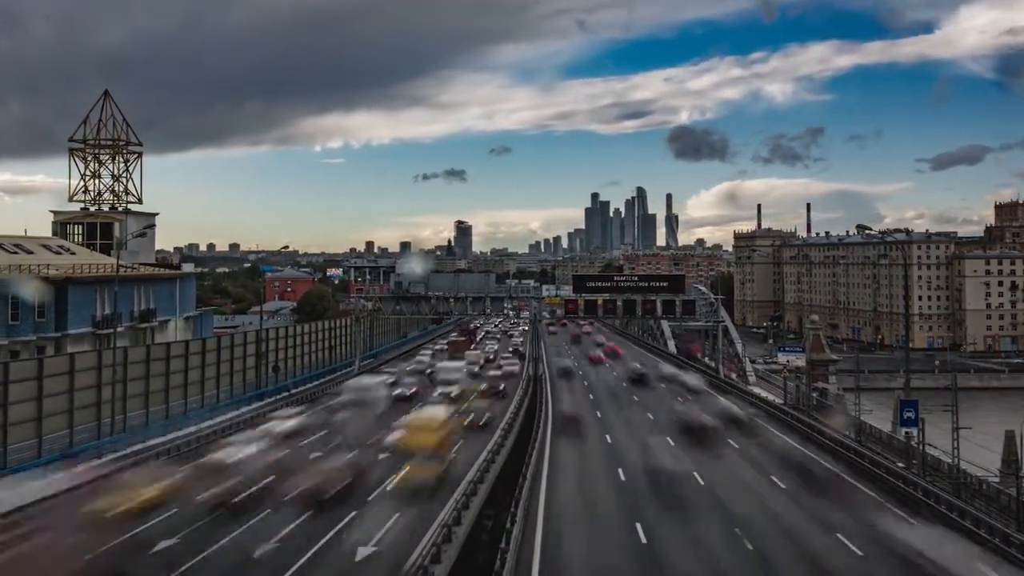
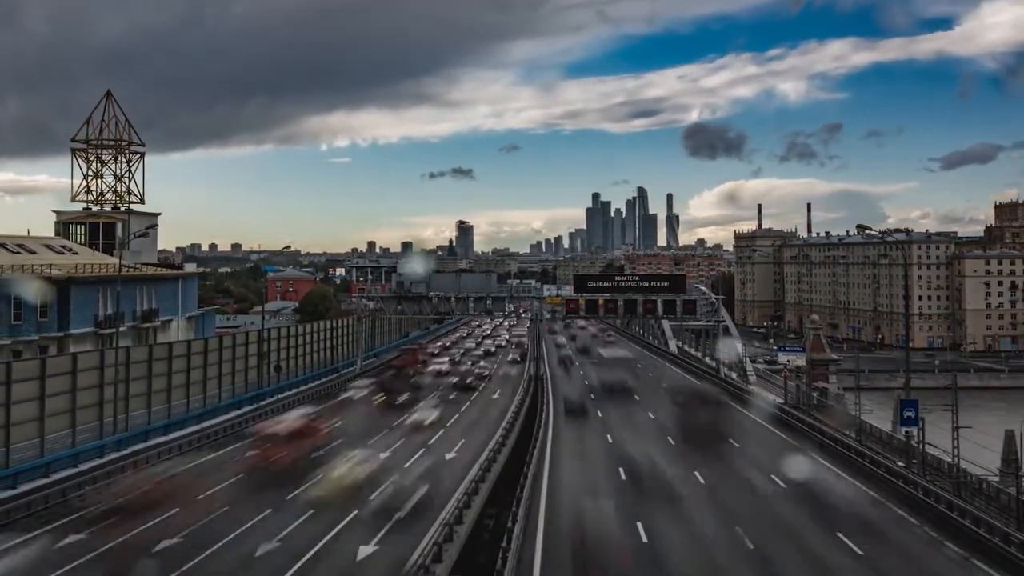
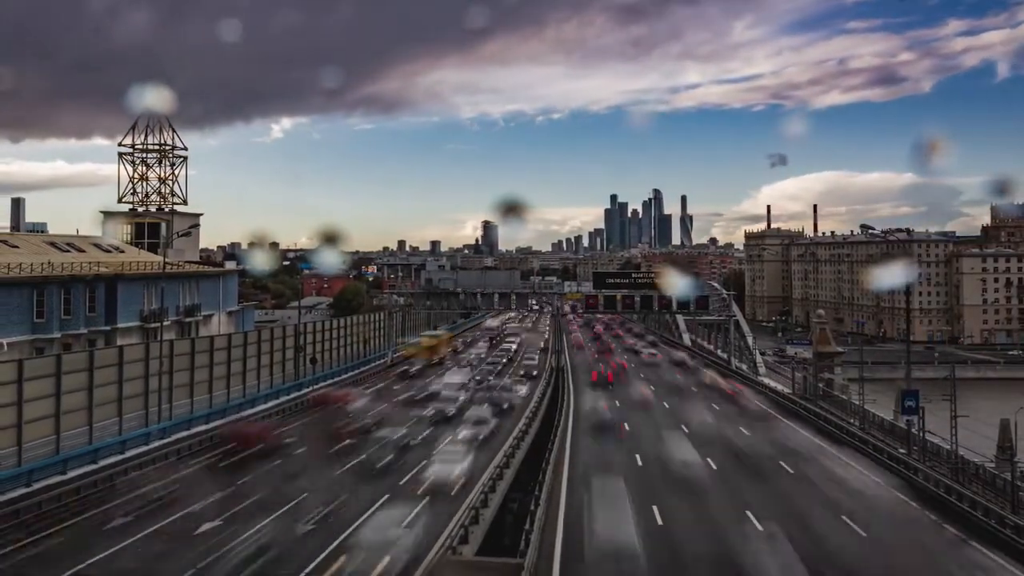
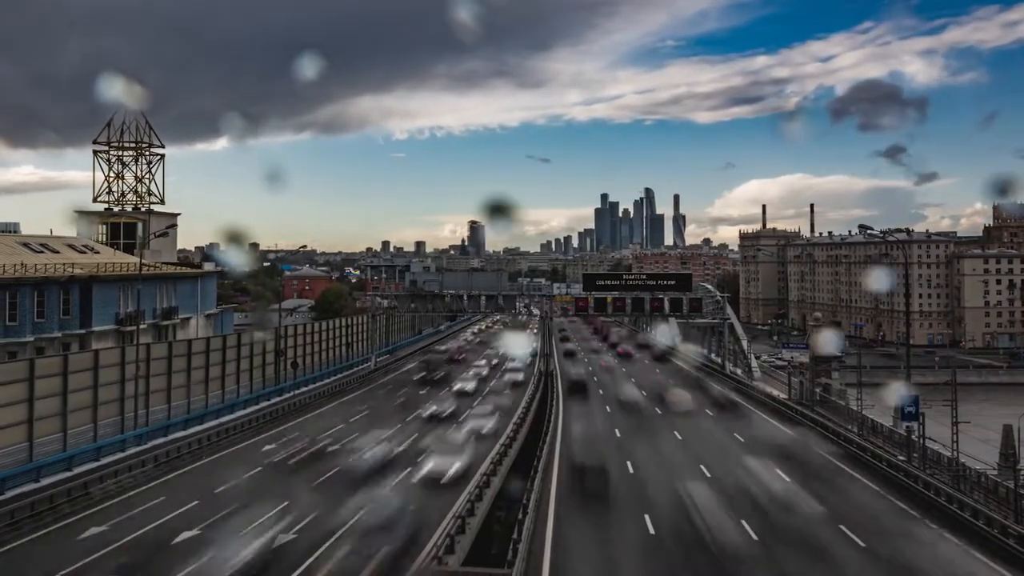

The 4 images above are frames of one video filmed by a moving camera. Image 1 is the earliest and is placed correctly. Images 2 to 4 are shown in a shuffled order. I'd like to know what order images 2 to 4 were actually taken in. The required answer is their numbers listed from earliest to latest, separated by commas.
2, 4, 3
